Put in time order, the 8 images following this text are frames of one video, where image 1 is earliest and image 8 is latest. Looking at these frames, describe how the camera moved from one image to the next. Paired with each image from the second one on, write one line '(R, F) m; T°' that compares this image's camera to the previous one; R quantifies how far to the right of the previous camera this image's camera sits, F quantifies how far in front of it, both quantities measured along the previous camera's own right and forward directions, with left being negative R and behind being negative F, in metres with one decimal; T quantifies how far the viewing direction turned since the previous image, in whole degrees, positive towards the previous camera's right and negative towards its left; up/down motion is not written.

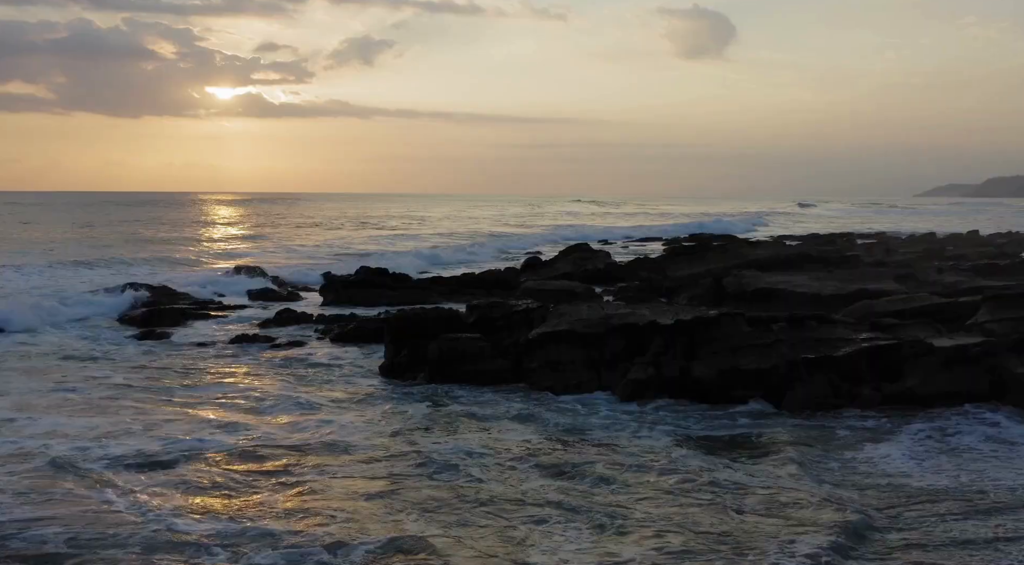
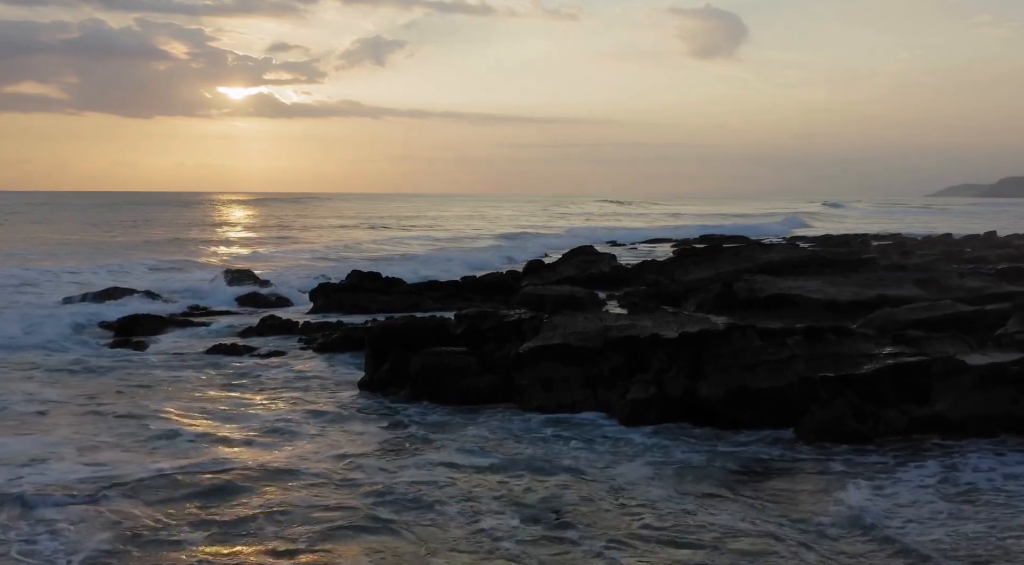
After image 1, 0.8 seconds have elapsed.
(+0.3, +1.3) m; -1°
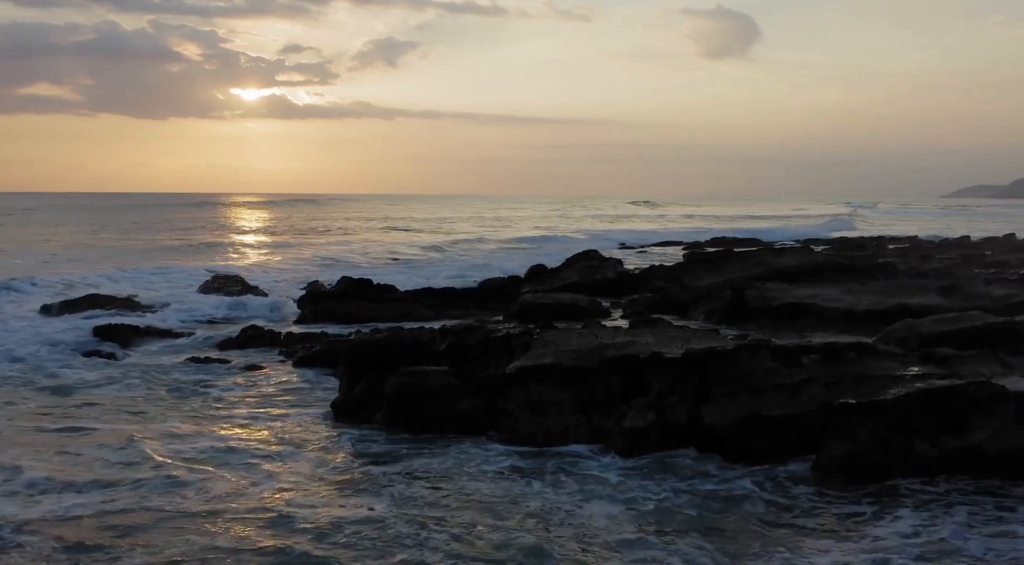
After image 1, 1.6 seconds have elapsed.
(+0.3, +1.3) m; -1°
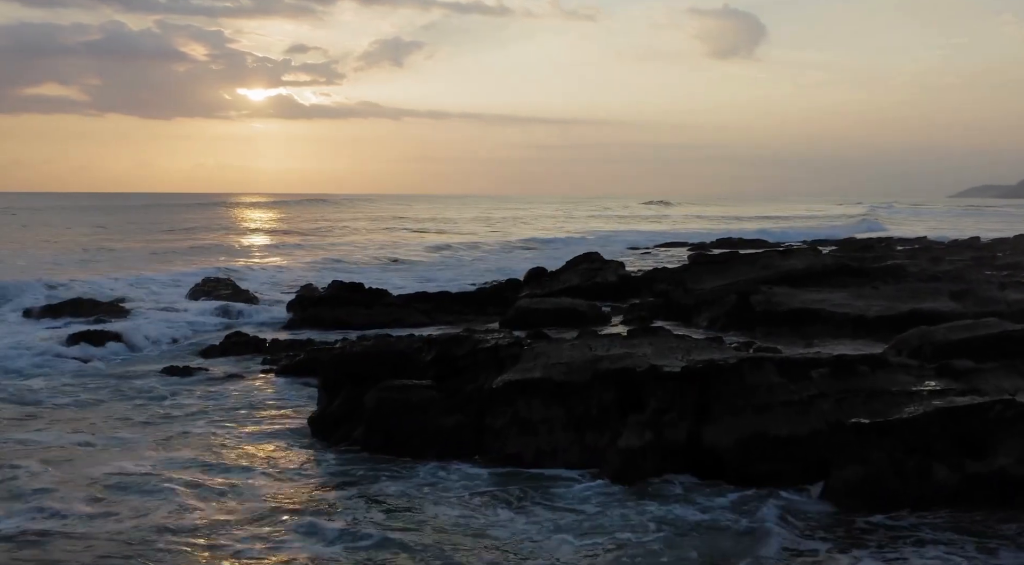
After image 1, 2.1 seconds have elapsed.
(+0.2, +0.8) m; 0°
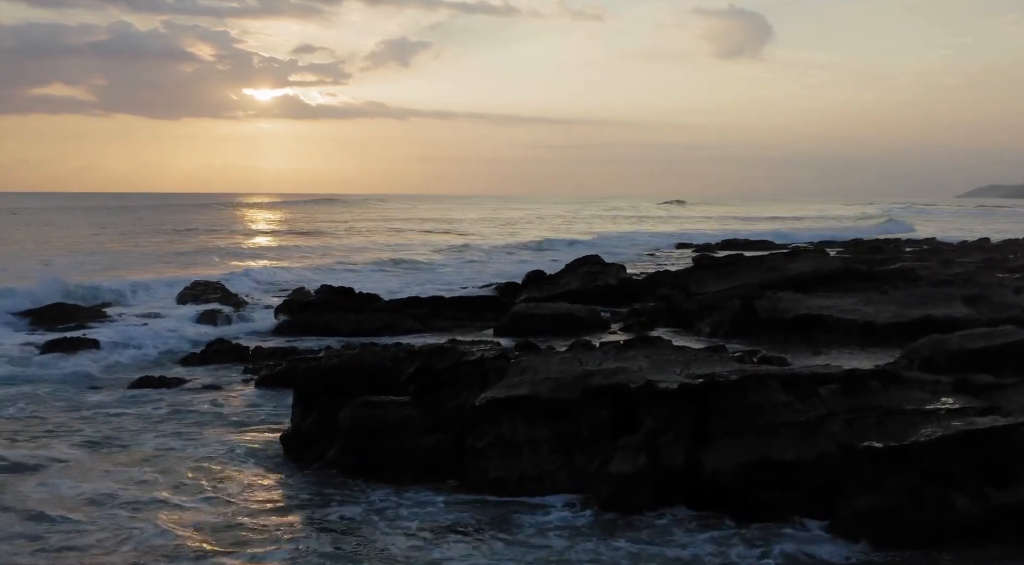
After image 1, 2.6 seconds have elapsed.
(+0.2, +0.8) m; 0°
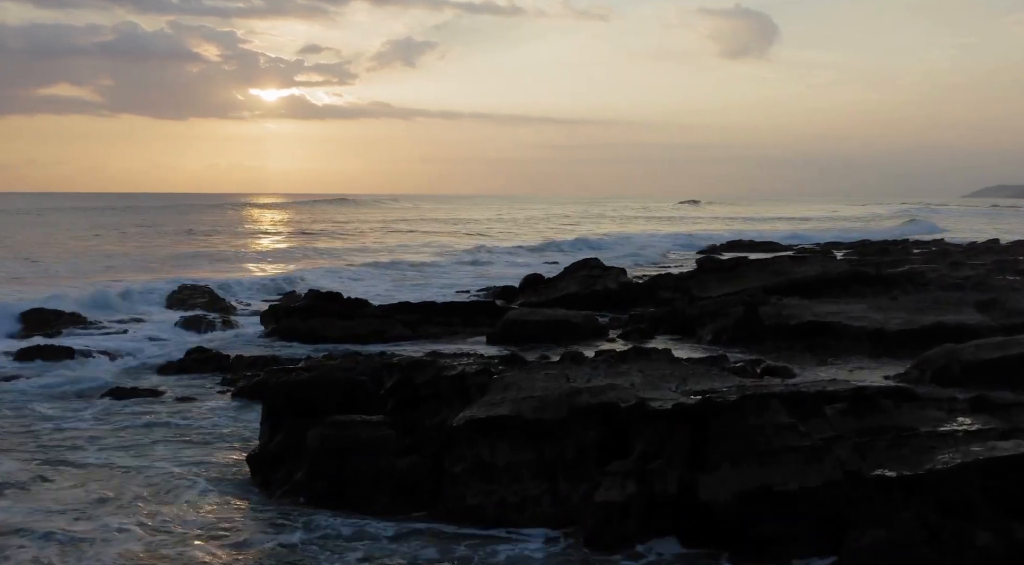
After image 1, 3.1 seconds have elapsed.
(+0.2, +0.8) m; 0°
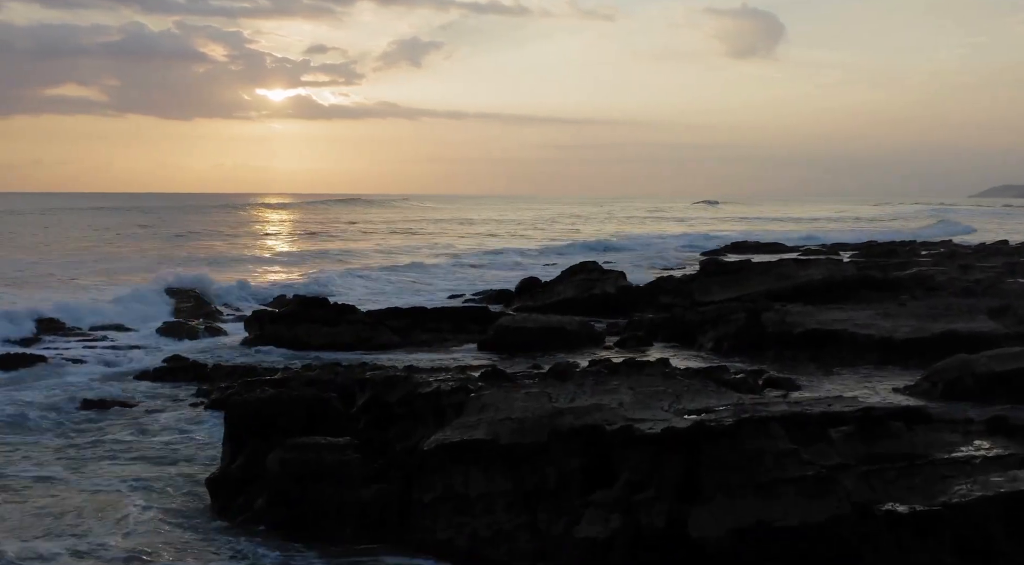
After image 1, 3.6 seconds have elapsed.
(+0.3, +0.8) m; 0°
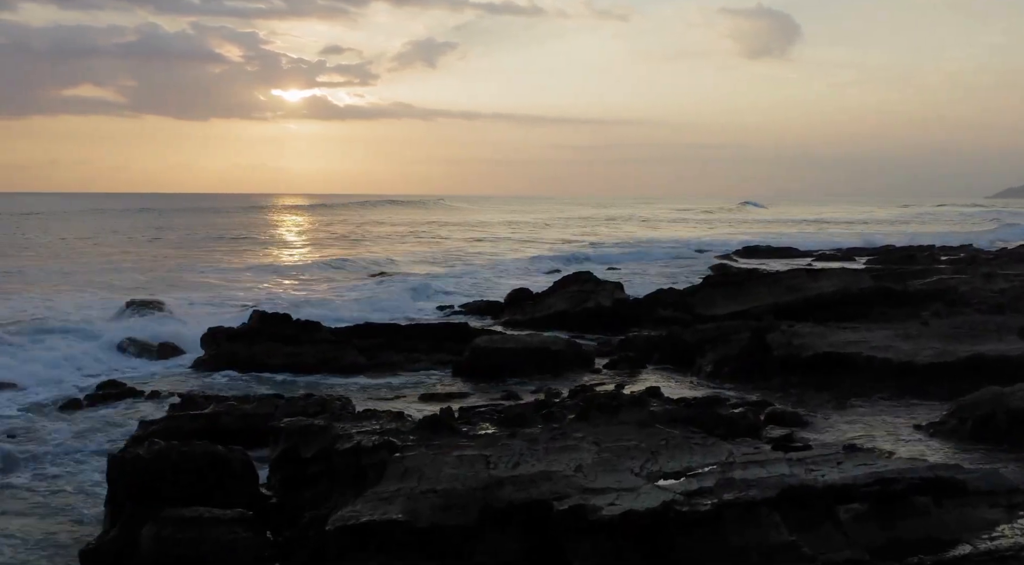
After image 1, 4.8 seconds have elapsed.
(+0.7, +1.8) m; -1°
